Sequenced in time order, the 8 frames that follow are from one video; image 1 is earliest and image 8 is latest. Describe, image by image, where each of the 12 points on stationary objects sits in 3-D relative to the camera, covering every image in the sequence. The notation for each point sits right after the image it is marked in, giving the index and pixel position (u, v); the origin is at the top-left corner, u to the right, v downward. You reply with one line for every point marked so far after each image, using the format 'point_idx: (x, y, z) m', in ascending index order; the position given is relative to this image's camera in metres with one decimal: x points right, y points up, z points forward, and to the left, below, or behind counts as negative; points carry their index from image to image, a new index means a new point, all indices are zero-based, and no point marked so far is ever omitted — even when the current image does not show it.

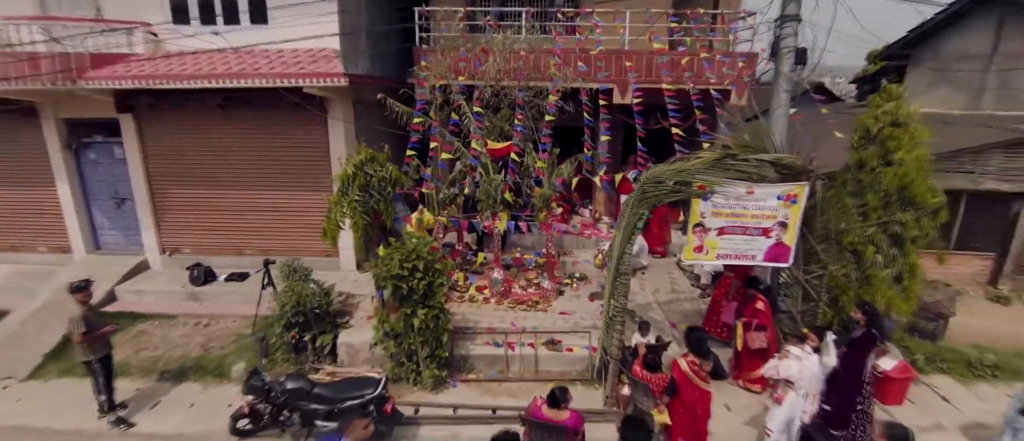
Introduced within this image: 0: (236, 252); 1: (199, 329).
0: (-3.2, -0.4, +5.4) m
1: (-3.1, -1.1, +4.5) m
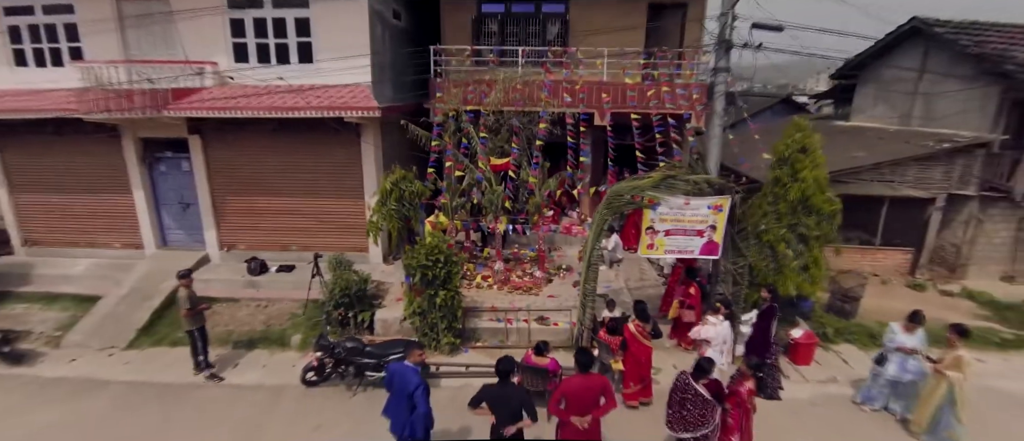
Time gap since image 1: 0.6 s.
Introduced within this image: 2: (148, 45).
0: (-3.3, -0.4, +6.4) m
1: (-3.1, -1.1, +5.5) m
2: (-4.8, +2.3, +5.9) m
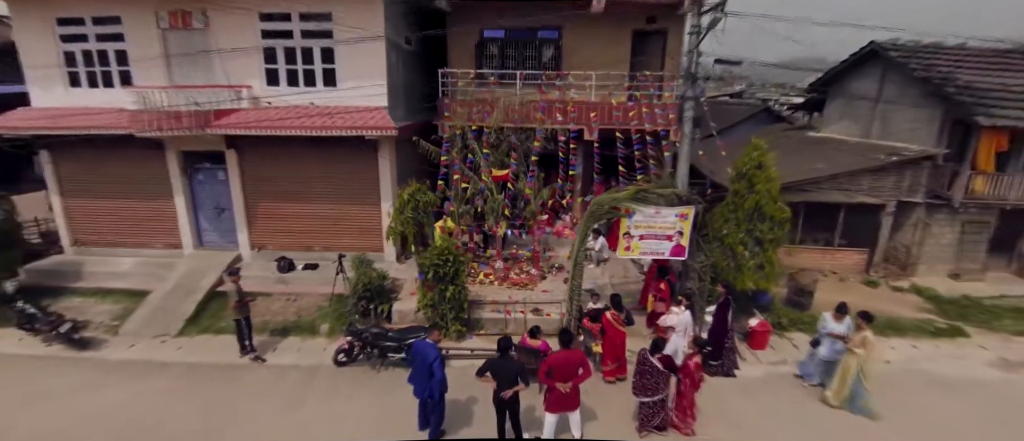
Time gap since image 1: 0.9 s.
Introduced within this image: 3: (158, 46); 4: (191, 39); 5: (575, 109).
0: (-3.3, -0.4, +7.2) m
1: (-3.1, -1.2, +6.3) m
2: (-4.8, +2.2, +6.6) m
3: (-5.2, +2.5, +6.5) m
4: (-4.7, +2.7, +6.6) m
5: (+1.0, +1.7, +6.8) m
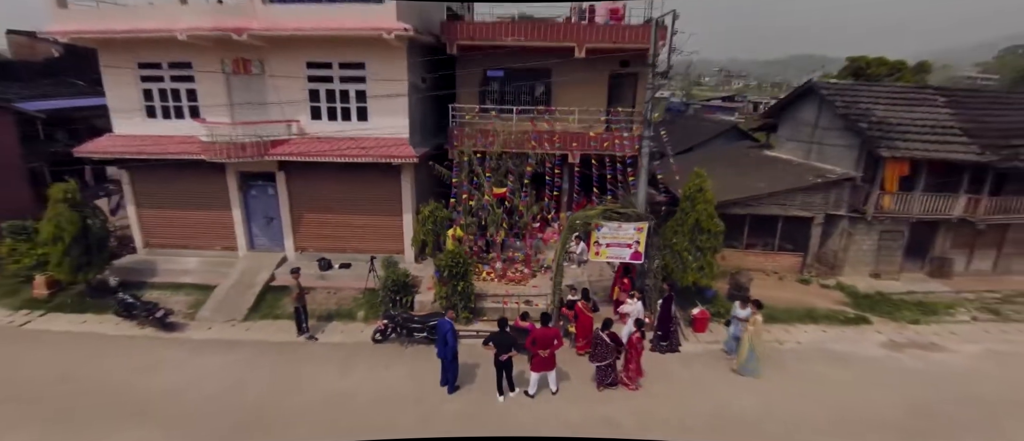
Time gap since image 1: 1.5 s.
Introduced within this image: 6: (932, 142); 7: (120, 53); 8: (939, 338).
0: (-3.3, -0.6, +8.8) m
1: (-3.2, -1.3, +7.9) m
2: (-4.9, +2.1, +8.2) m
3: (-5.2, +2.4, +8.0) m
4: (-4.8, +2.5, +8.1) m
5: (+0.9, +1.5, +8.3) m
6: (+7.7, +1.4, +8.3) m
7: (-7.2, +3.0, +8.1) m
8: (+7.0, -1.9, +7.3) m
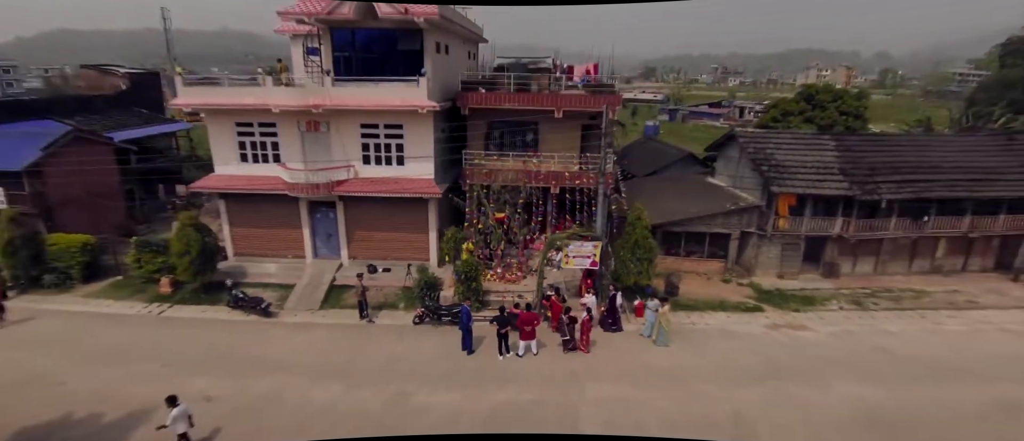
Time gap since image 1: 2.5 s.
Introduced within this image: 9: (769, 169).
0: (-3.4, -1.0, +11.8) m
1: (-3.3, -1.7, +11.0) m
2: (-4.9, +1.7, +11.2) m
3: (-5.3, +2.0, +11.0) m
4: (-4.8, +2.1, +11.1) m
5: (+0.8, +1.1, +11.3) m
6: (+7.6, +1.0, +11.3) m
7: (-7.2, +2.6, +11.1) m
8: (+6.9, -2.3, +10.3) m
9: (+6.6, +1.3, +11.7) m
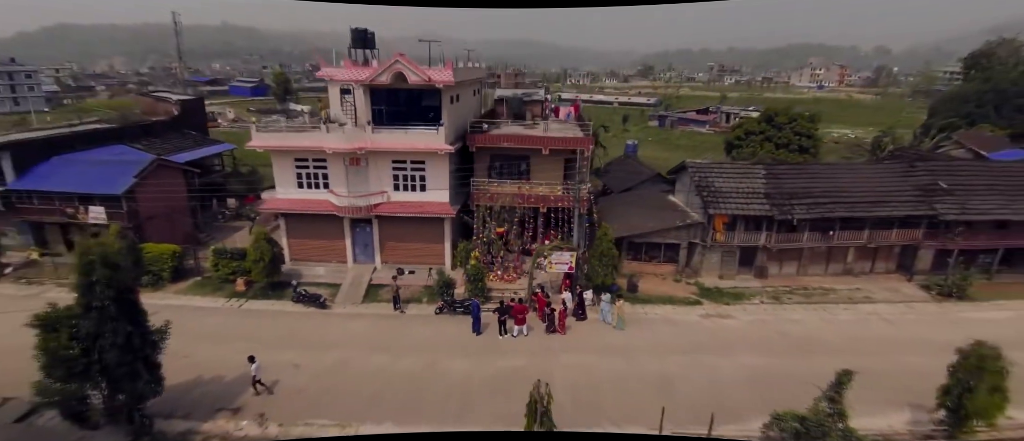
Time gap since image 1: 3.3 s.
0: (-3.5, -1.4, +15.1) m
1: (-3.4, -2.2, +14.2) m
2: (-5.0, +1.2, +14.4) m
3: (-5.4, +1.5, +14.2) m
4: (-4.9, +1.6, +14.3) m
5: (+0.7, +0.7, +14.6) m
6: (+7.5, +0.5, +14.6) m
7: (-7.3, +2.1, +14.3) m
8: (+6.8, -2.8, +13.6) m
9: (+6.6, +0.8, +14.9) m
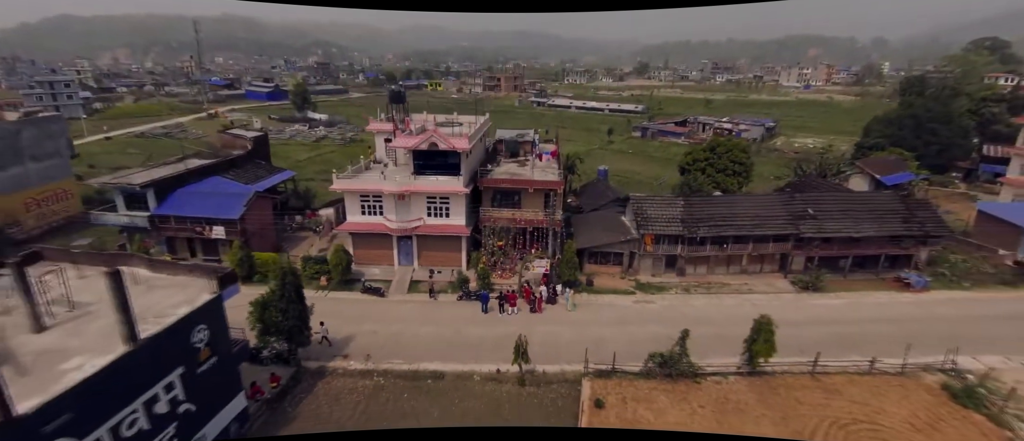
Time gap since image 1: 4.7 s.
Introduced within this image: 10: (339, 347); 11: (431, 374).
0: (-3.7, -2.2, +22.0) m
1: (-3.6, -3.0, +21.1) m
2: (-5.2, +0.4, +21.2) m
3: (-5.6, +0.7, +21.0) m
4: (-5.1, +0.8, +21.1) m
5: (+0.5, -0.2, +21.4) m
6: (+7.3, -0.3, +21.4) m
7: (-7.5, +1.3, +21.1) m
8: (+6.6, -3.6, +20.5) m
9: (+6.4, 0.0, +21.8) m
10: (-6.7, -4.9, +17.2) m
11: (-2.8, -5.4, +15.7) m
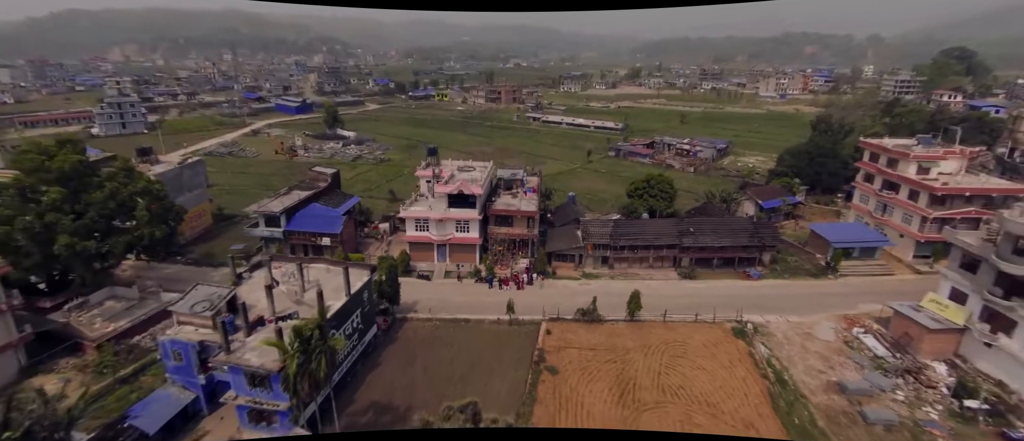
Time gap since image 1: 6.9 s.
0: (-4.1, -3.4, +36.1) m
1: (-4.0, -4.2, +35.3) m
2: (-5.6, -0.8, +35.3) m
3: (-6.0, -0.5, +35.1) m
4: (-5.5, -0.4, +35.2) m
5: (+0.2, -1.4, +35.5) m
6: (+6.9, -1.5, +35.5) m
7: (-7.9, +0.1, +35.2) m
8: (+6.2, -4.9, +34.7) m
9: (+6.0, -1.2, +35.9) m
10: (-7.1, -6.1, +31.4) m
11: (-3.2, -6.7, +29.9) m
